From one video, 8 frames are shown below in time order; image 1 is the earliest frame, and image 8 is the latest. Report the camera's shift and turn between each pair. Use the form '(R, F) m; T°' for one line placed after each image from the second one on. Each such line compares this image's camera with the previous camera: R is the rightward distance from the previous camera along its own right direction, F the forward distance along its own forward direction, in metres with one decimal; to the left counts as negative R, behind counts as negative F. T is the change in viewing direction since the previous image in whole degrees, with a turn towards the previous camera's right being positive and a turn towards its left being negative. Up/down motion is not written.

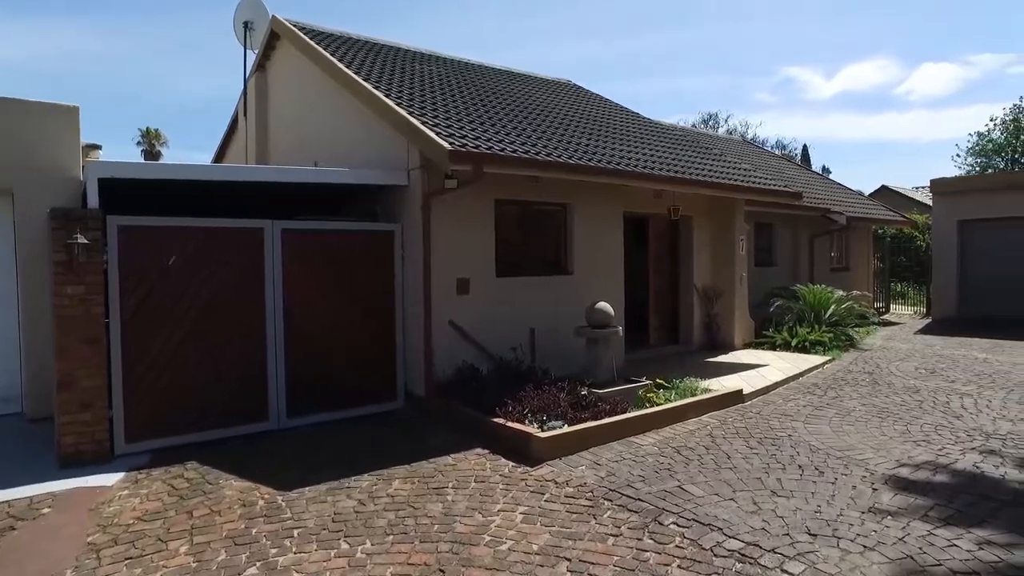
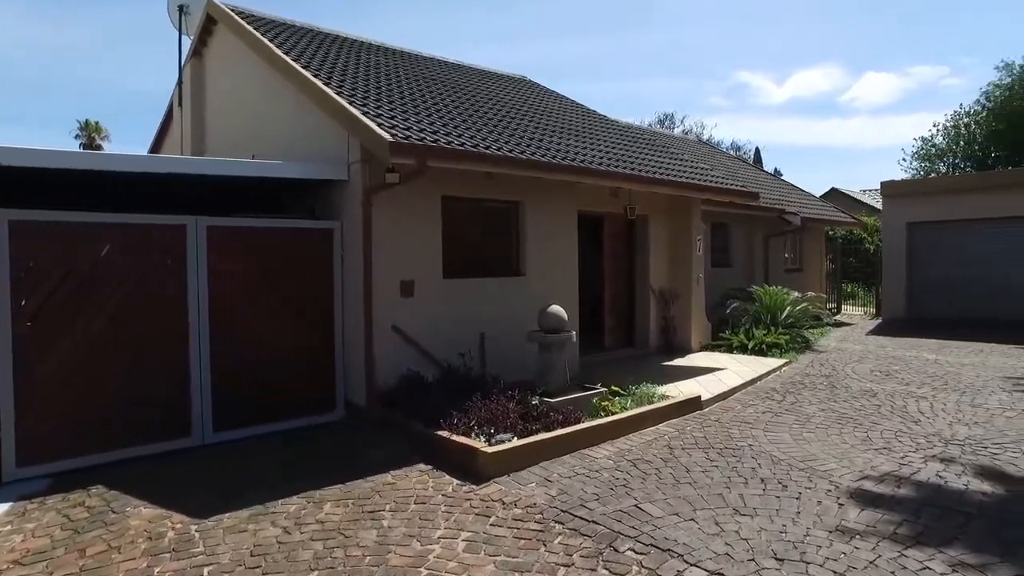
(+0.1, +0.4) m; +4°
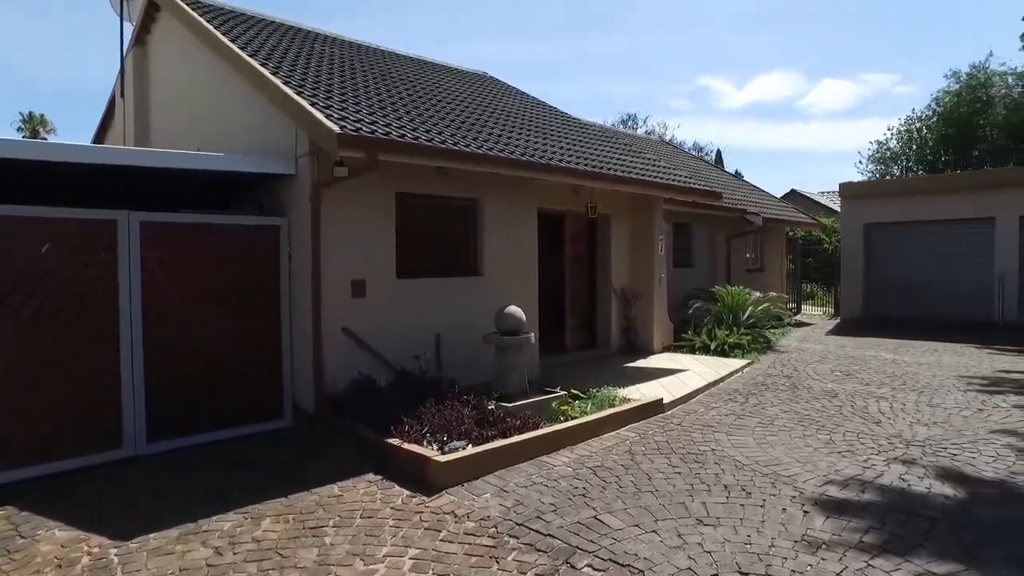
(+0.1, +0.3) m; +3°
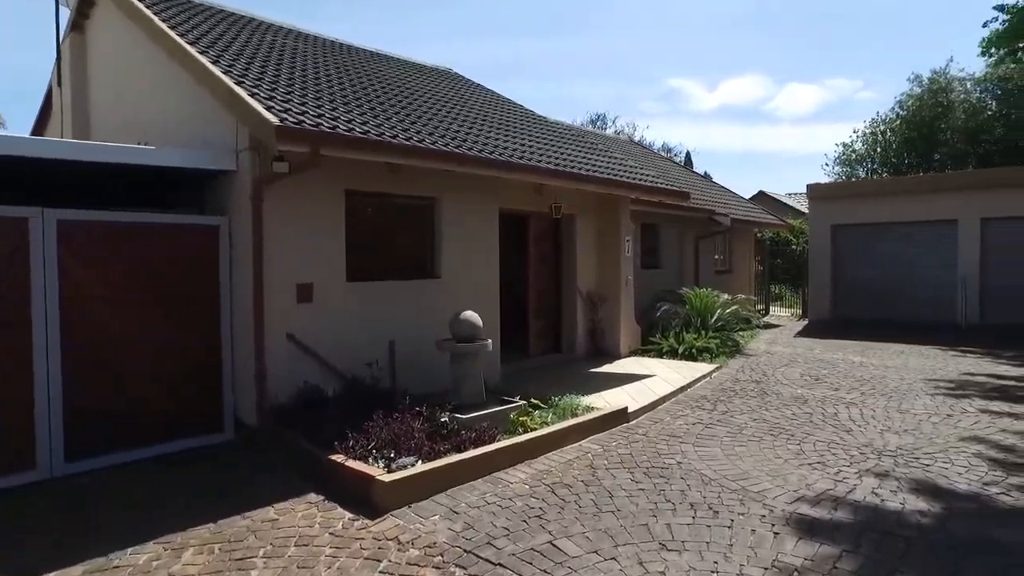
(+0.2, +0.4) m; +2°
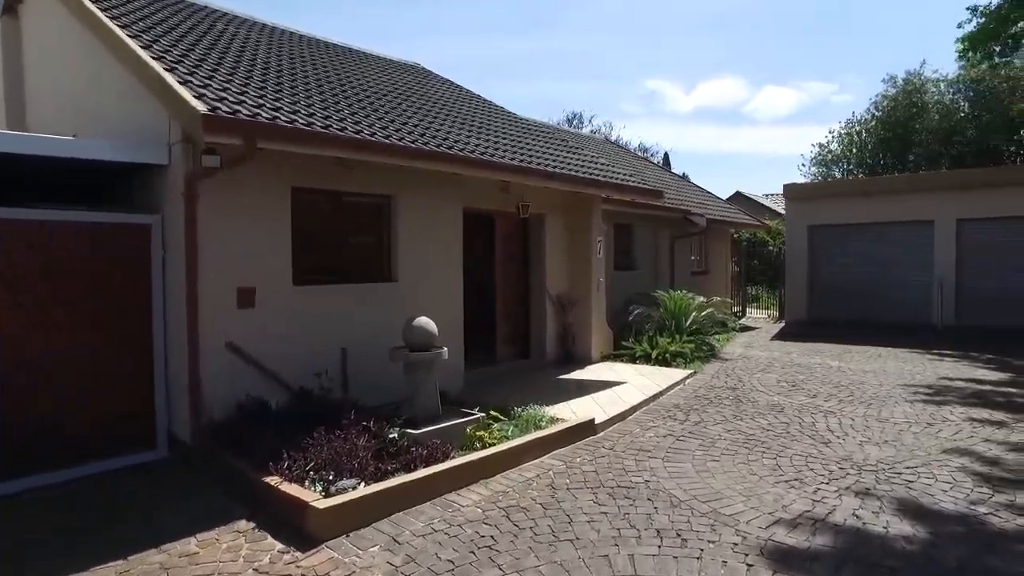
(+0.2, +0.4) m; +2°
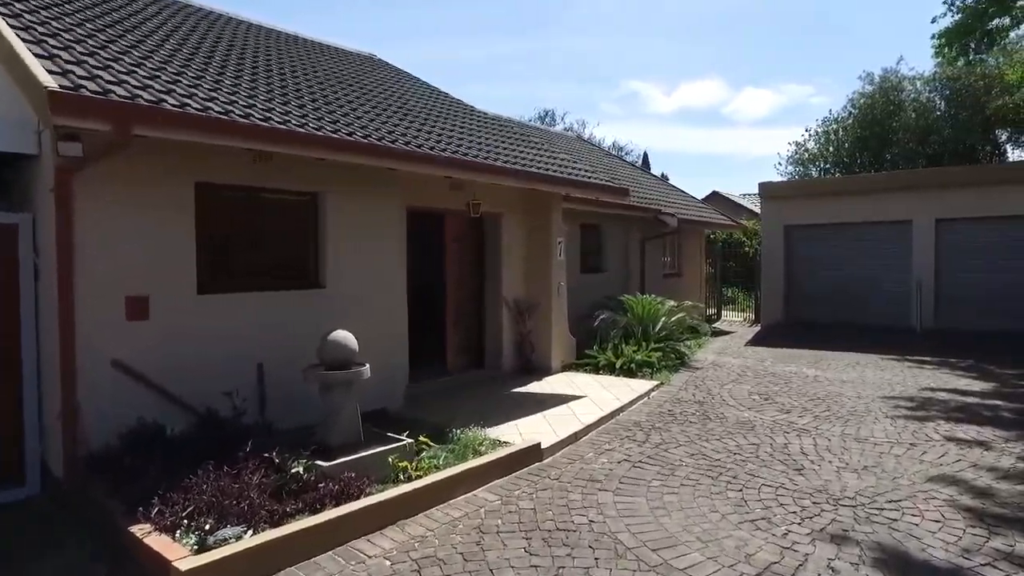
(+0.4, +0.7) m; +1°
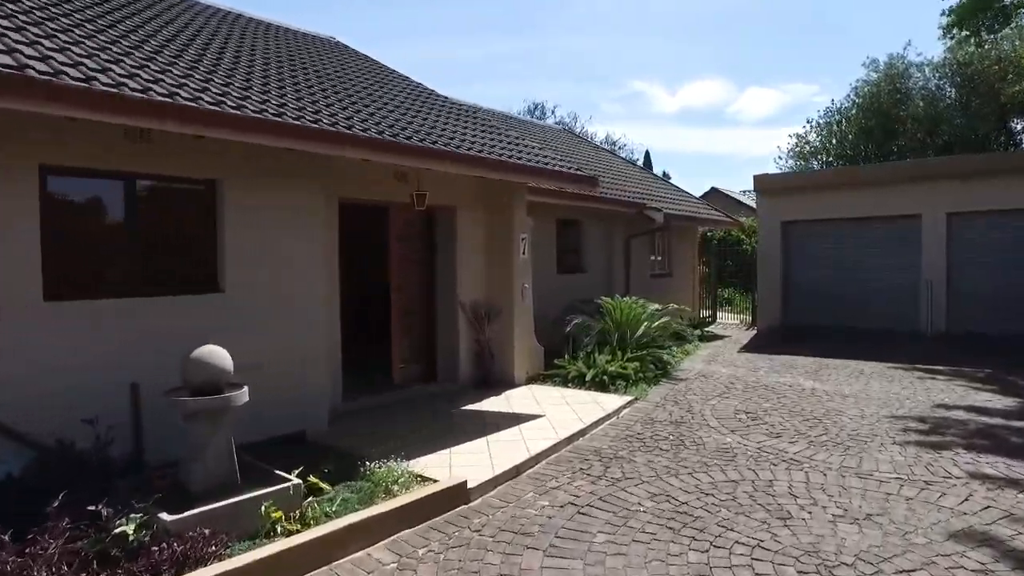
(+0.6, +1.0) m; -1°
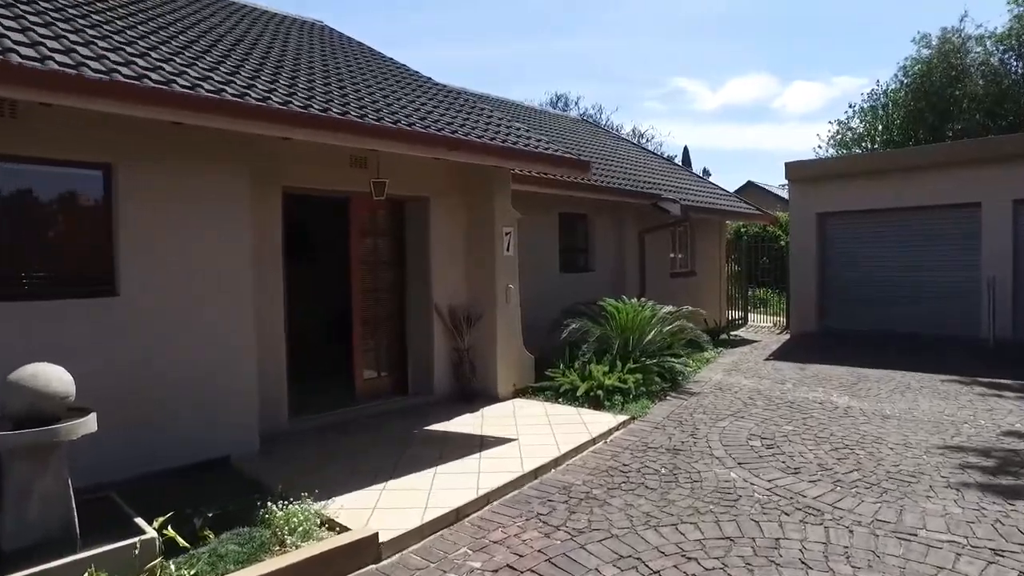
(+0.6, +1.0) m; -4°
